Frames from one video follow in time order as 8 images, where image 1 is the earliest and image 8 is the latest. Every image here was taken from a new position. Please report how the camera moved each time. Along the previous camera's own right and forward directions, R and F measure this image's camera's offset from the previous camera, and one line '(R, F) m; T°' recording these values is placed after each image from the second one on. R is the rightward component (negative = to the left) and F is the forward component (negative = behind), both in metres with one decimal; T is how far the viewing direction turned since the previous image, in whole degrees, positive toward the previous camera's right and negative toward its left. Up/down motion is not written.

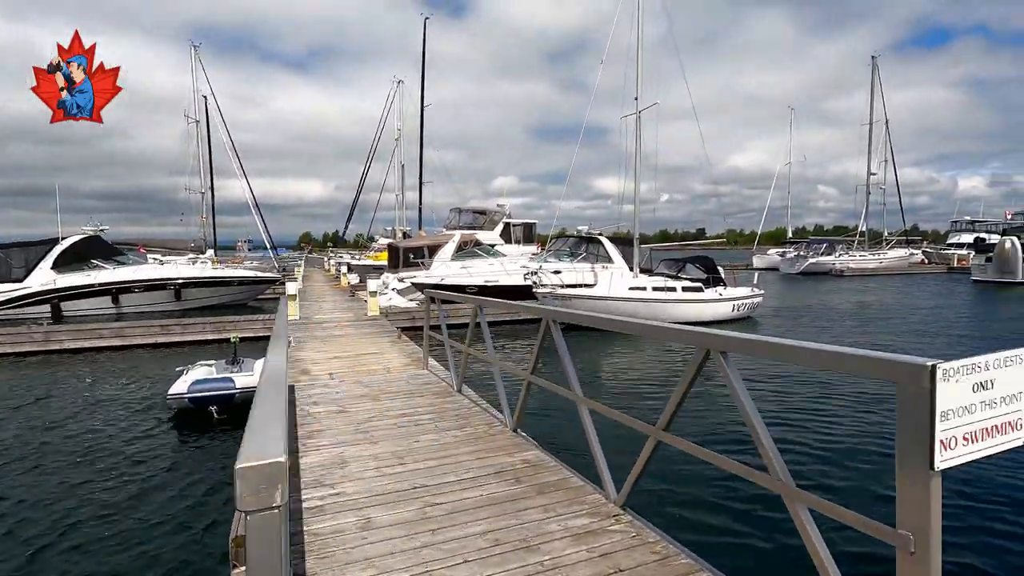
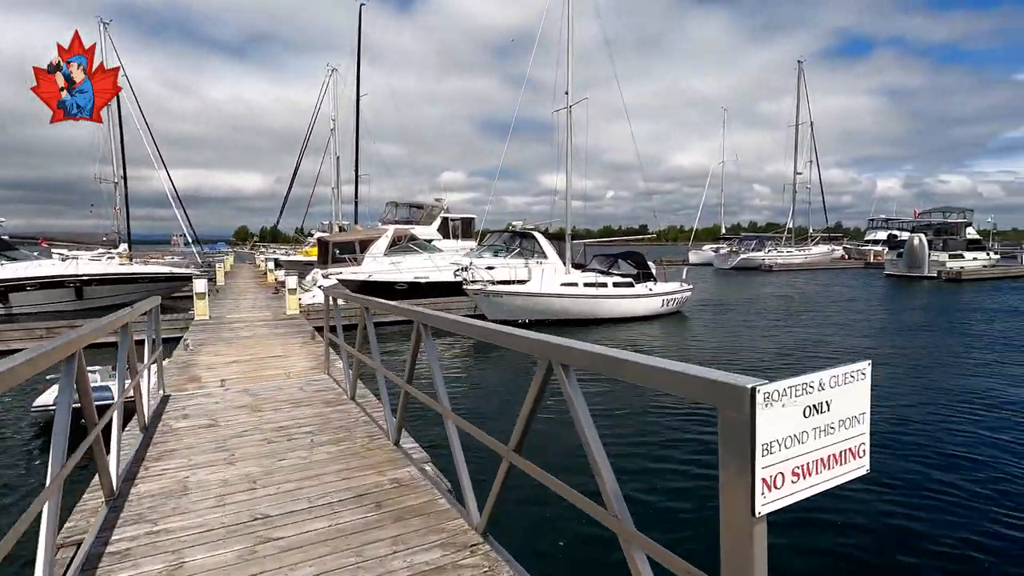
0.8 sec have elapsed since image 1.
(+0.5, +0.3) m; +6°
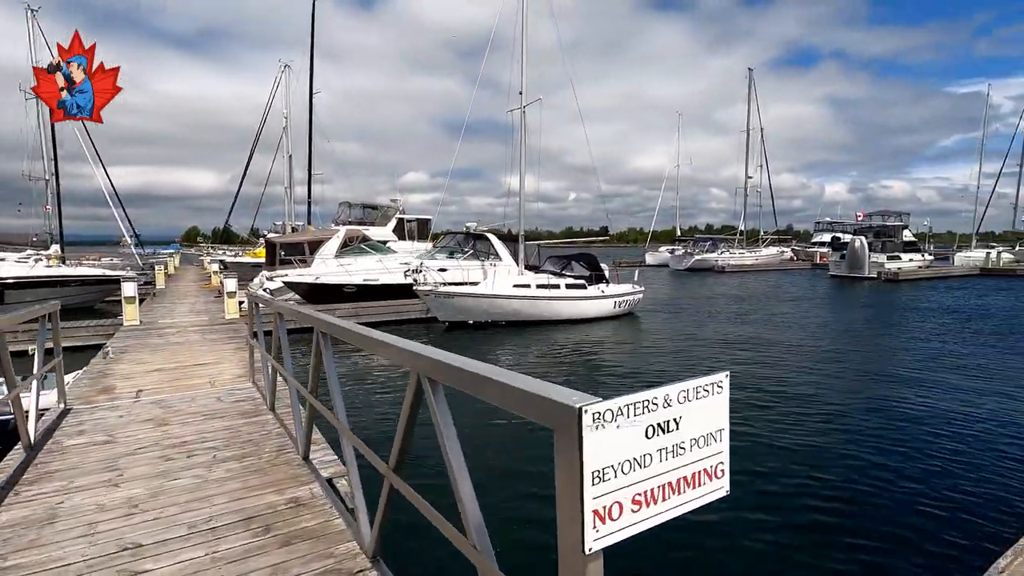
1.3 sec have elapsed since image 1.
(+0.3, +0.1) m; +4°
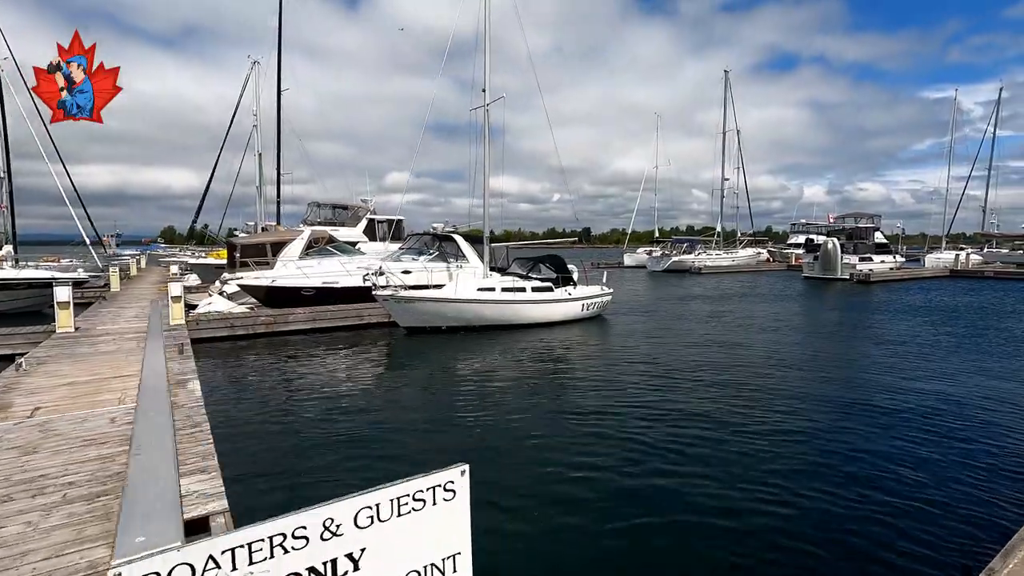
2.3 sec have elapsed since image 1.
(+0.5, +0.4) m; +2°
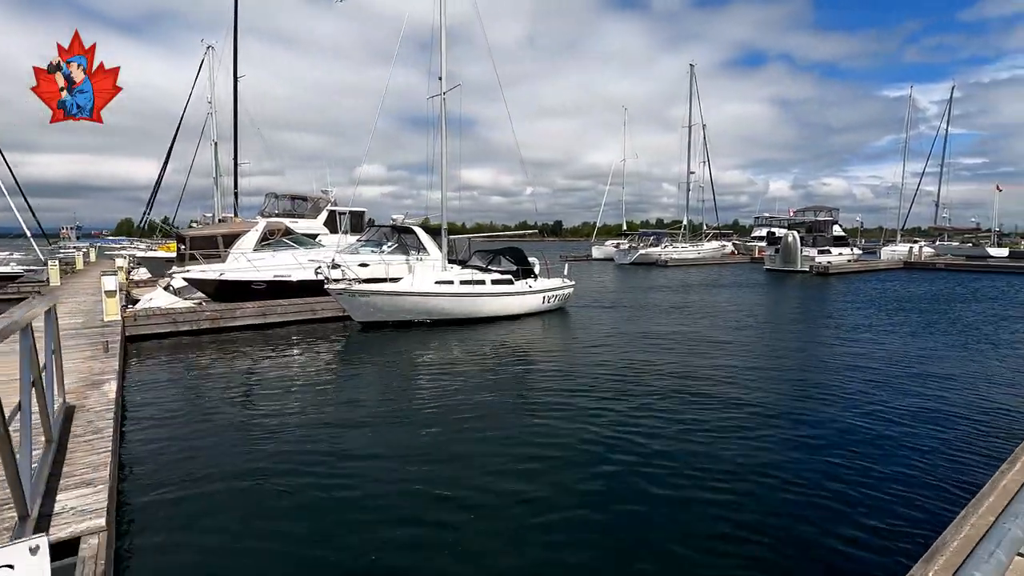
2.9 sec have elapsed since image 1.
(+0.4, +0.3) m; +3°
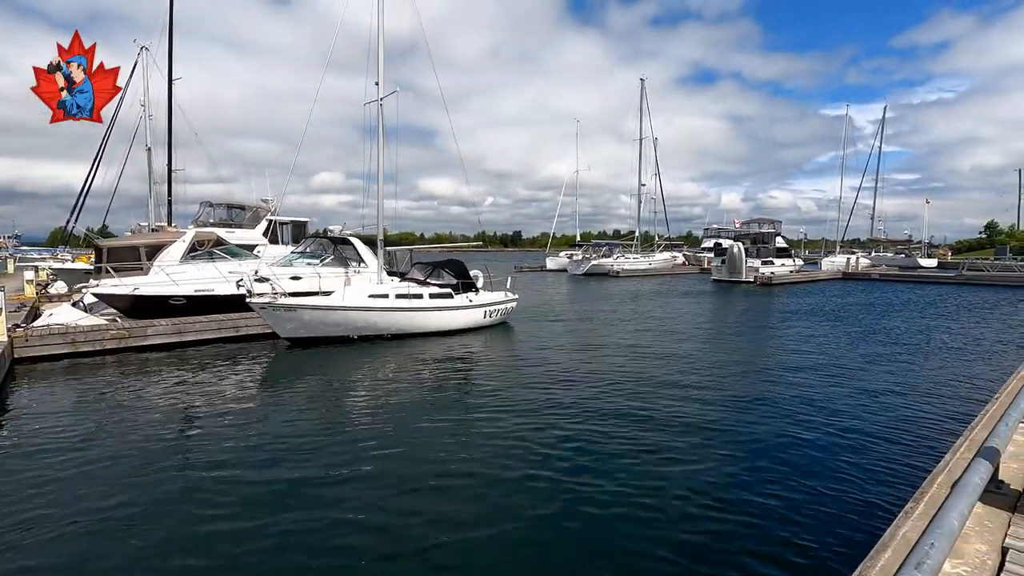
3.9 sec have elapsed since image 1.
(+0.6, +0.4) m; +4°
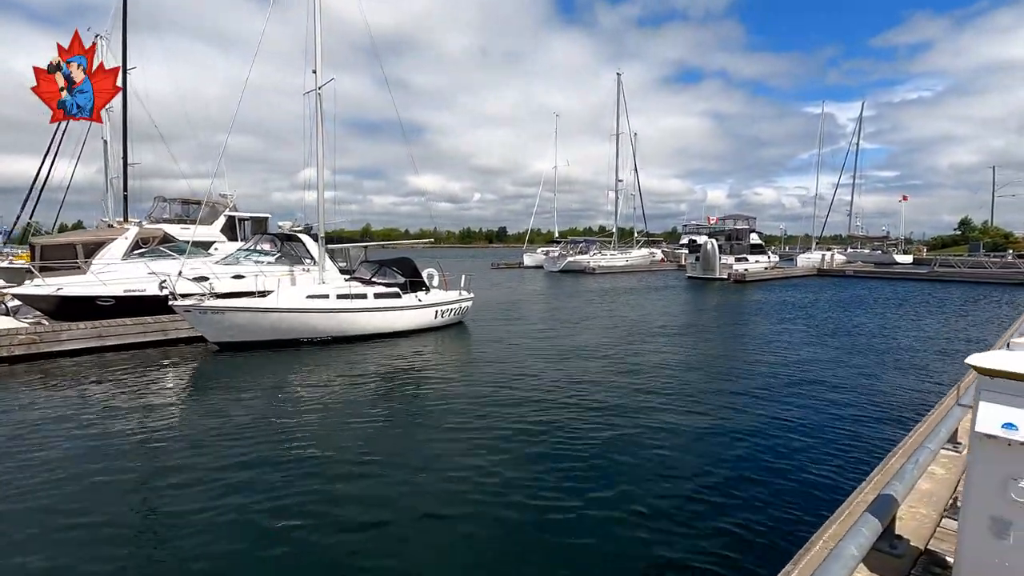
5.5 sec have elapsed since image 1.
(+0.9, +0.6) m; +2°
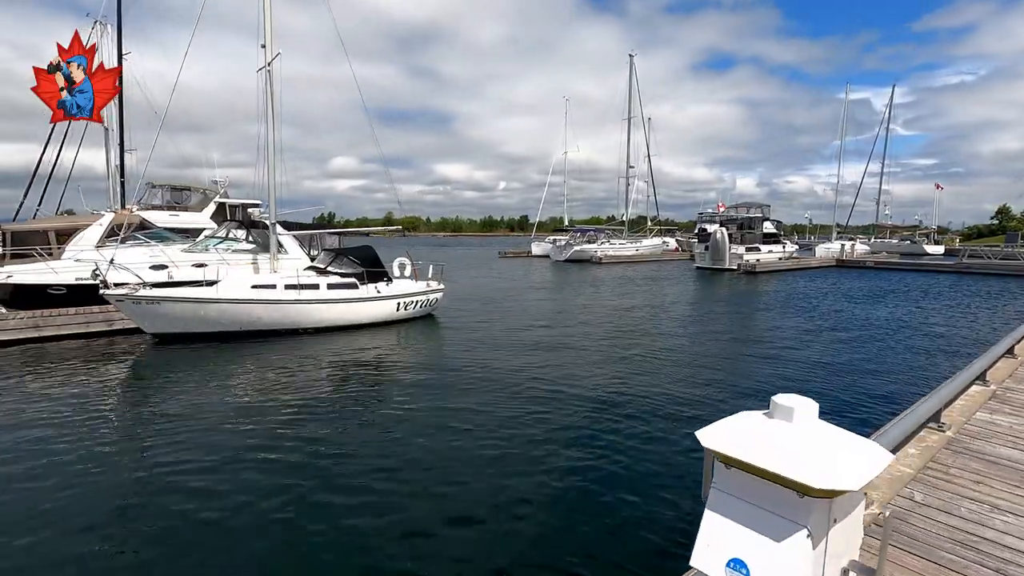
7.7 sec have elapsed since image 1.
(+1.4, +0.9) m; -2°
